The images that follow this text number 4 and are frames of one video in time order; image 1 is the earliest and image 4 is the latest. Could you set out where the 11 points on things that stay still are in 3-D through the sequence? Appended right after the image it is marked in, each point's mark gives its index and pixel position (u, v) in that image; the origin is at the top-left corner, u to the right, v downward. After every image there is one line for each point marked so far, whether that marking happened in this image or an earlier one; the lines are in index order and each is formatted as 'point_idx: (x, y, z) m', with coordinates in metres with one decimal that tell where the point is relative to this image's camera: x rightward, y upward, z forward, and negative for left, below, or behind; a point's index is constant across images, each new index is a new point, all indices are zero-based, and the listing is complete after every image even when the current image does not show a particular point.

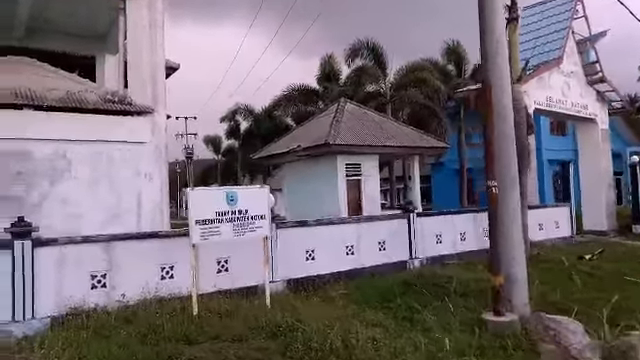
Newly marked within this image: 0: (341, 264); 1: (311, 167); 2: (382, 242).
0: (+0.5, -2.0, +11.1) m
1: (-0.5, +0.4, +17.4) m
2: (+1.6, -1.6, +11.9) m
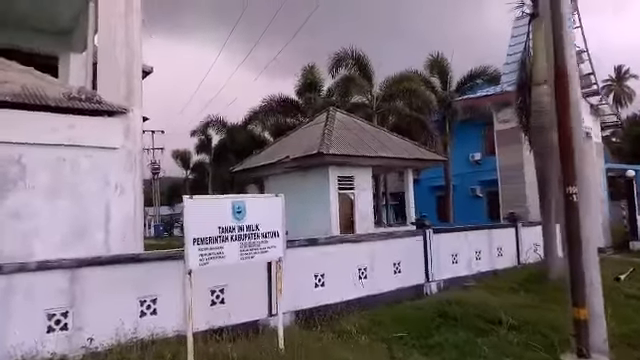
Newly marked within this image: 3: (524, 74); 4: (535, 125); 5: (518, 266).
0: (+0.7, -2.2, +9.4) m
1: (-0.8, -0.1, +15.7) m
2: (+1.7, -1.9, +10.3) m
3: (+5.2, +2.7, +11.8) m
4: (+5.1, +1.3, +11.1) m
5: (+5.7, -2.5, +13.3) m
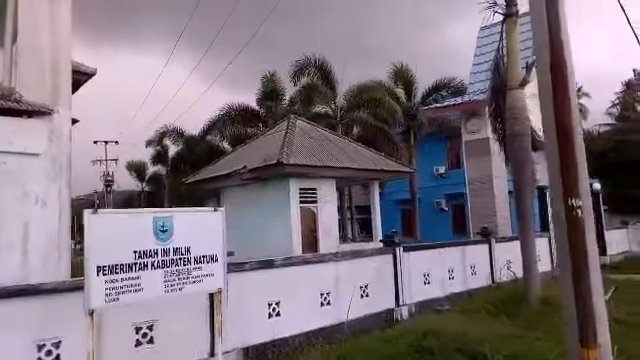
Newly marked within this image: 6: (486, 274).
0: (-0.1, -2.4, +8.1) m
1: (-2.1, -0.4, +14.3) m
2: (+0.9, -2.1, +9.1) m
3: (+4.2, +2.4, +11.0) m
4: (+4.2, +1.1, +10.3) m
5: (+4.6, -2.8, +12.4) m
6: (+4.4, -2.5, +12.4) m
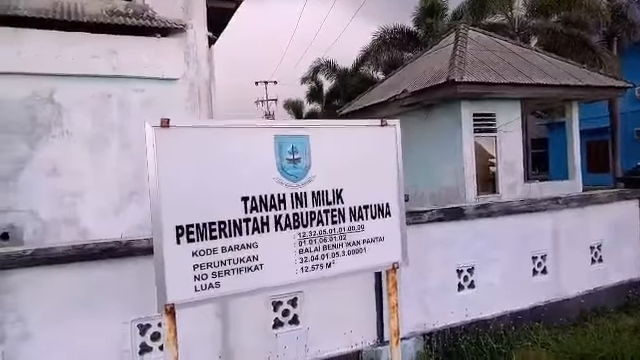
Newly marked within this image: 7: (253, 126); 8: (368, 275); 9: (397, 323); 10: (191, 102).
0: (+2.4, -1.4, +5.5) m
1: (+2.5, +1.5, +11.8) m
2: (+3.6, -0.9, +6.1) m
3: (+7.2, +3.8, +6.3) m
4: (+7.0, +2.4, +5.8) m
5: (+8.2, -1.2, +8.1) m
6: (+8.0, -0.9, +8.2) m
7: (-0.4, +0.3, +2.8) m
8: (+0.5, -1.1, +5.3) m
9: (+0.6, -1.2, +3.9) m
10: (-2.3, +1.5, +8.3) m
